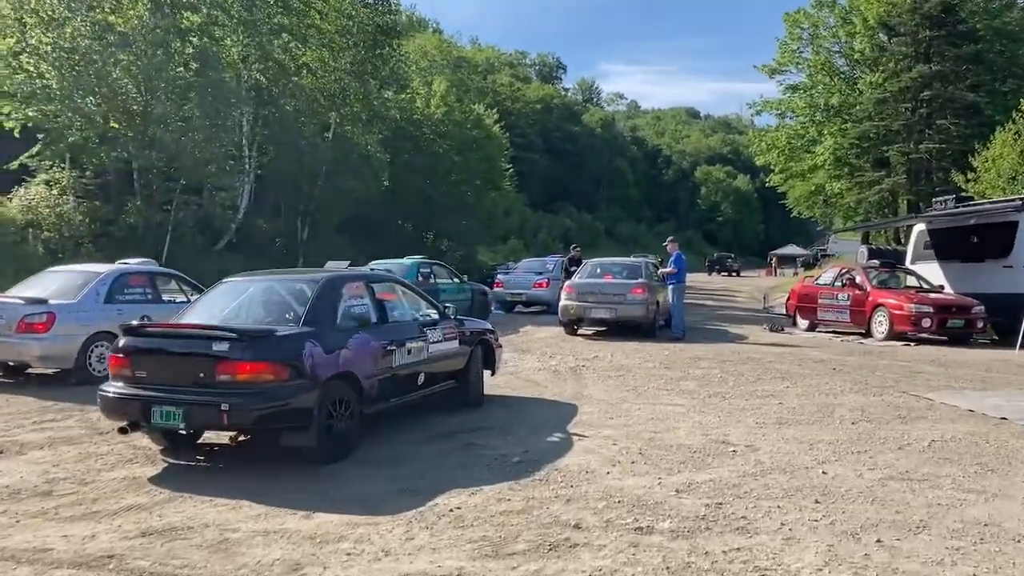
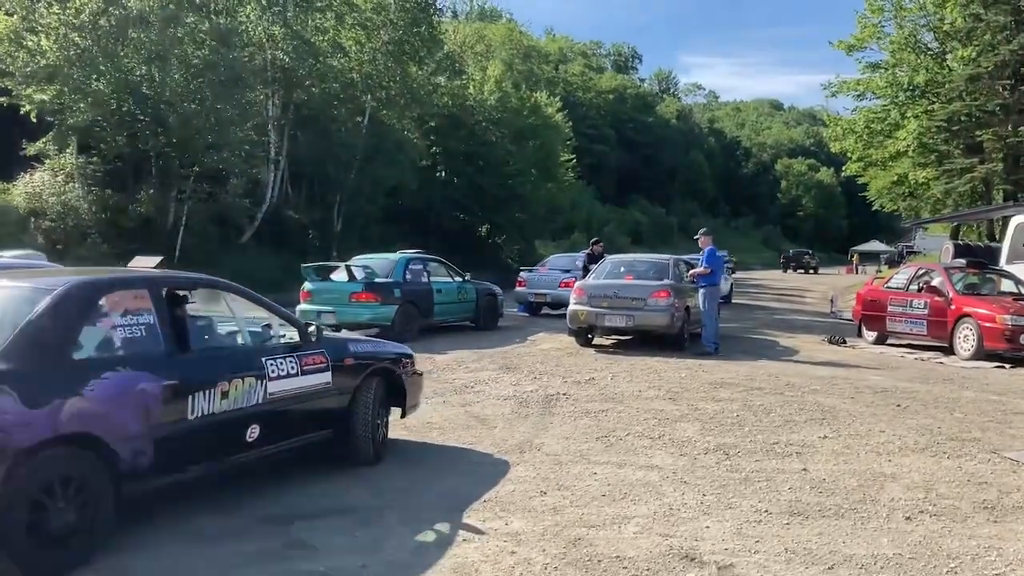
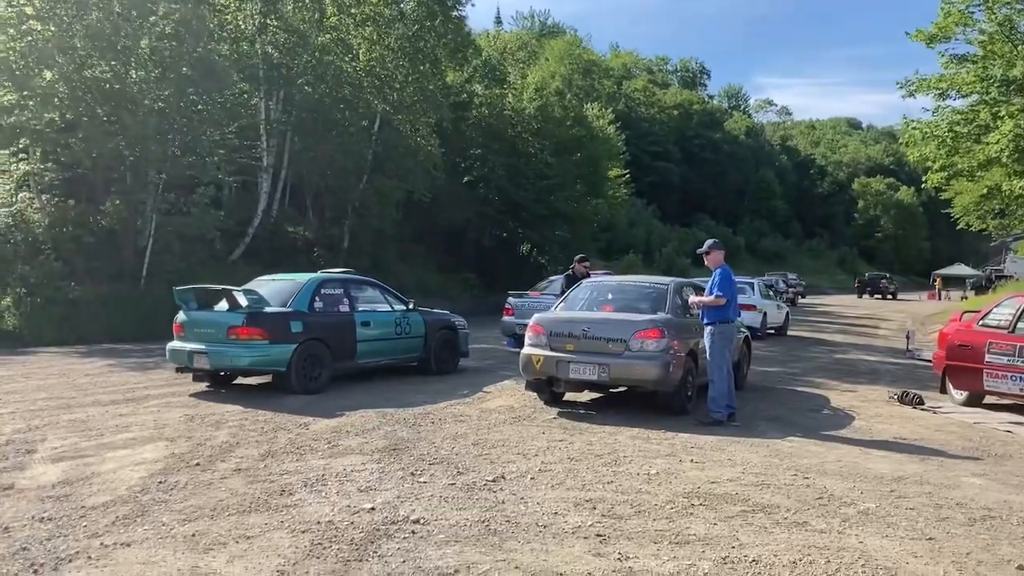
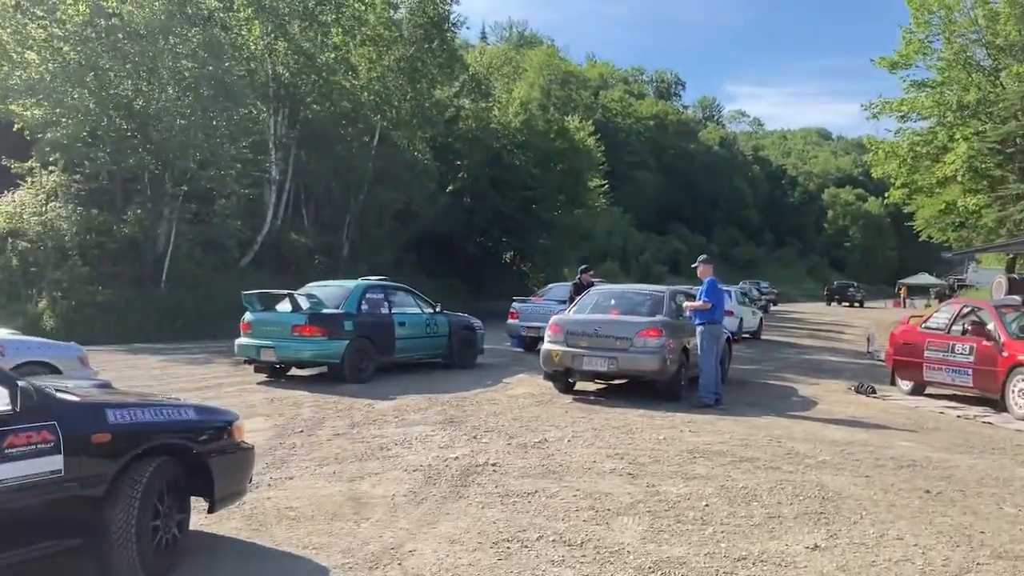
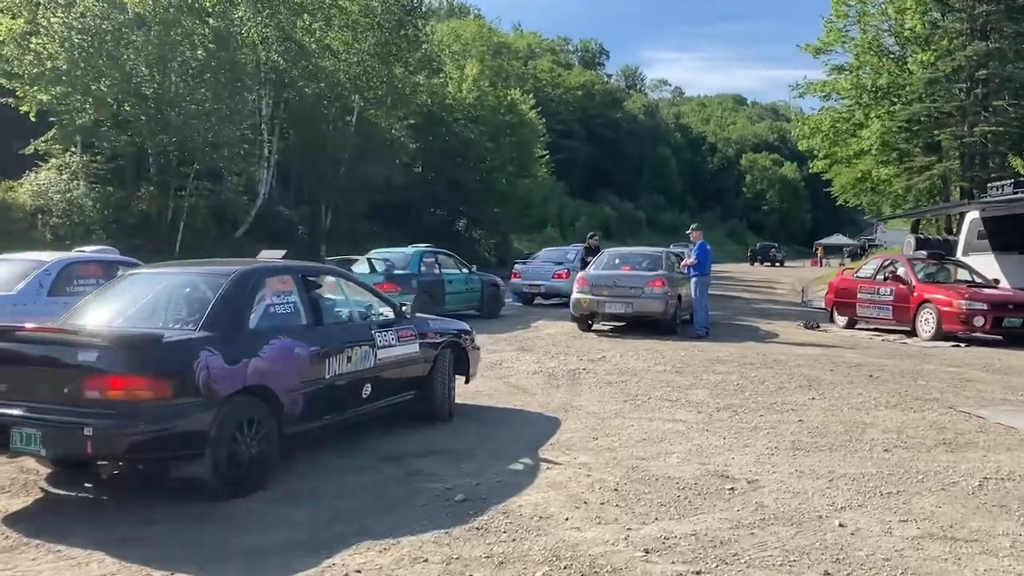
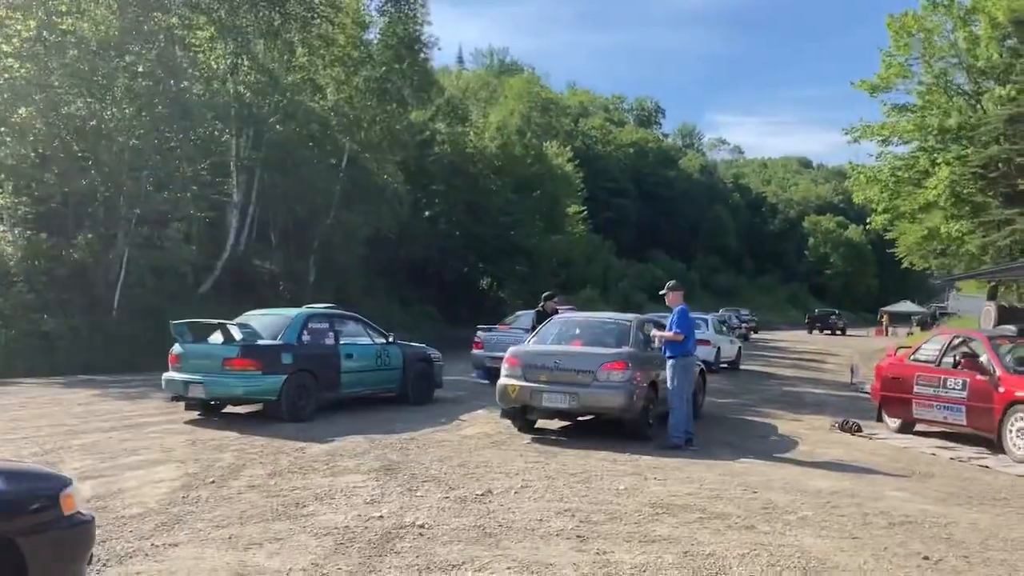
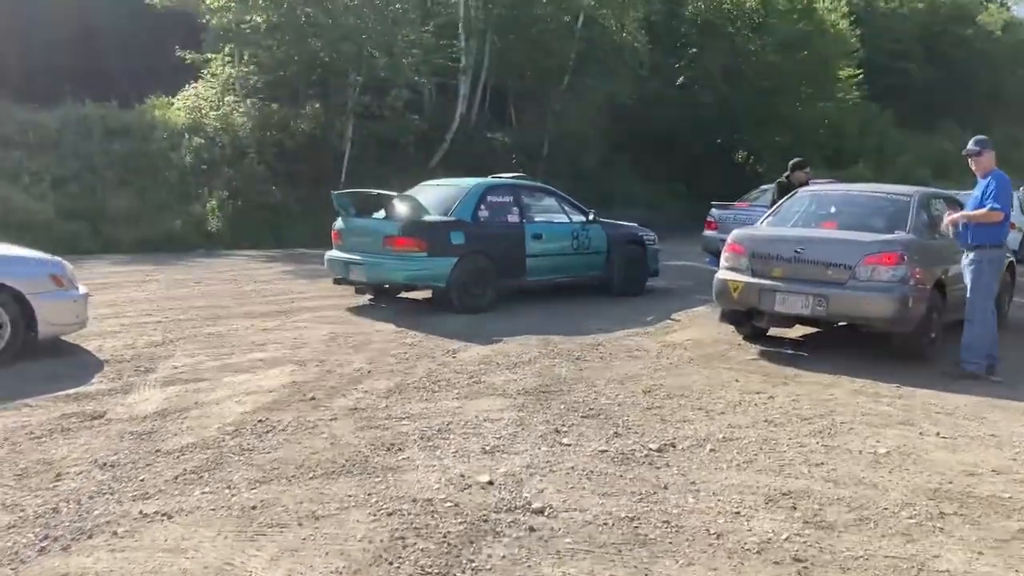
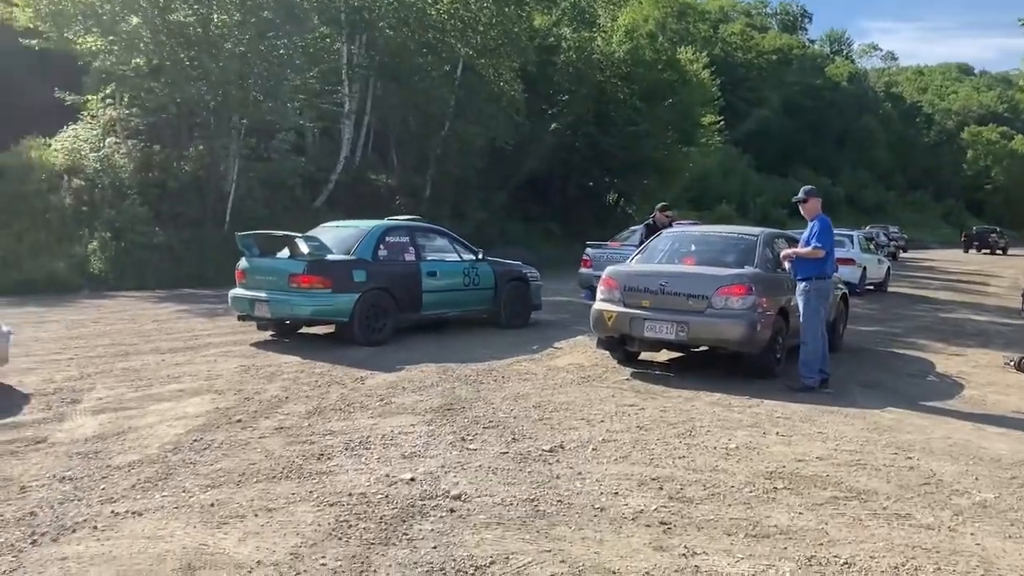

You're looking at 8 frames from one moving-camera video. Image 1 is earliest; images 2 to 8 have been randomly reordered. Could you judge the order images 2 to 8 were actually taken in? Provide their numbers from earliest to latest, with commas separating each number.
5, 2, 4, 6, 3, 8, 7
